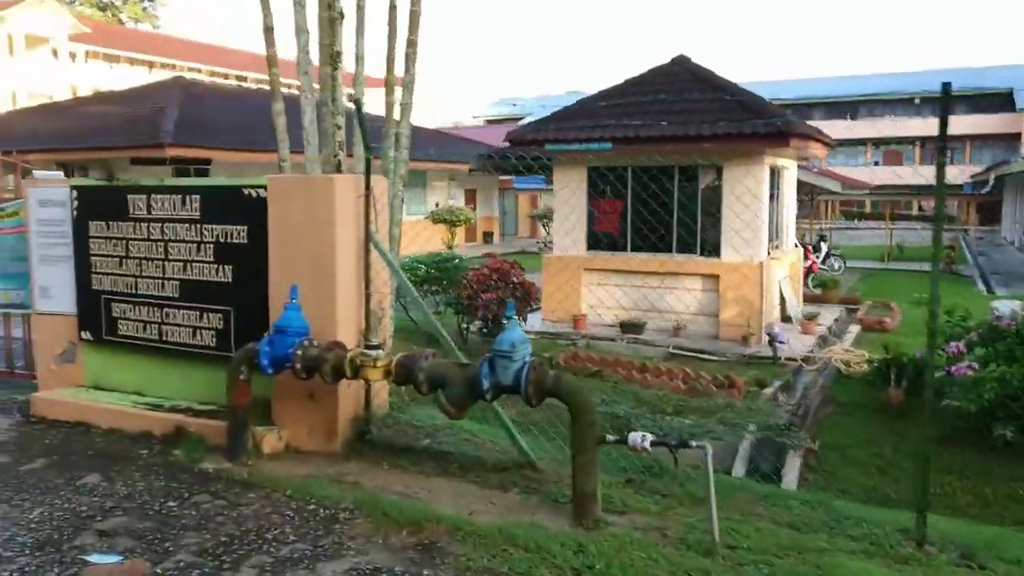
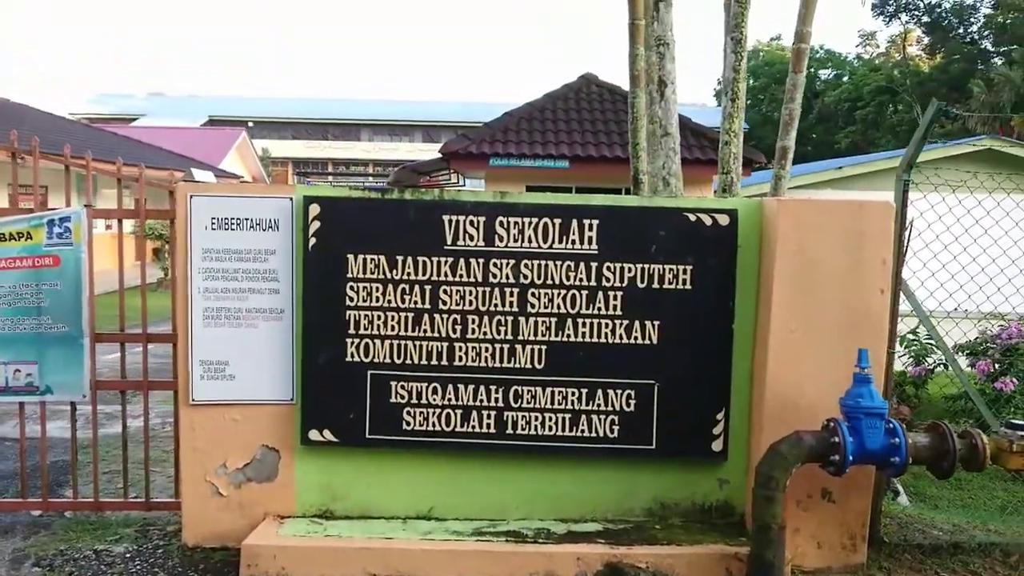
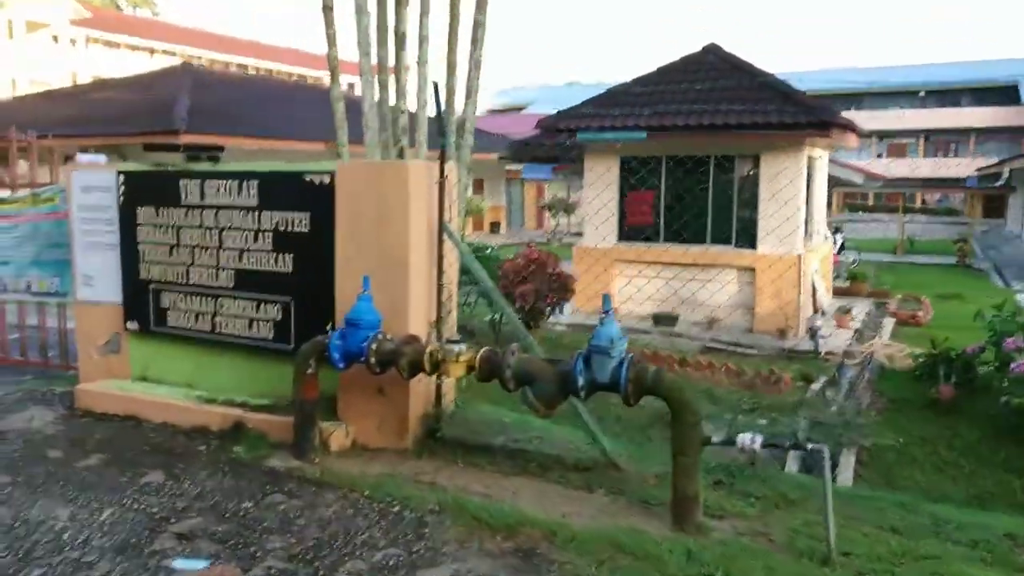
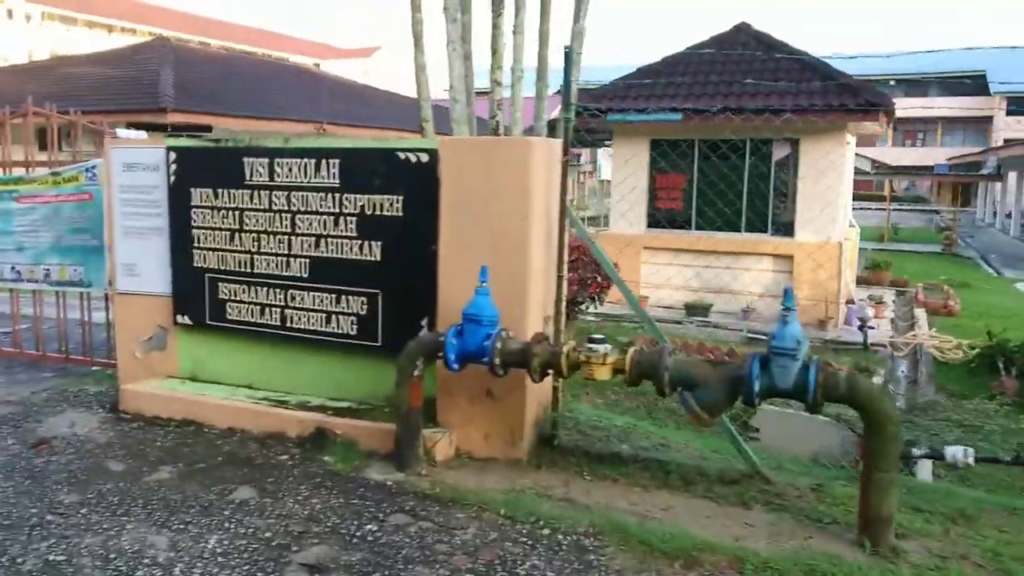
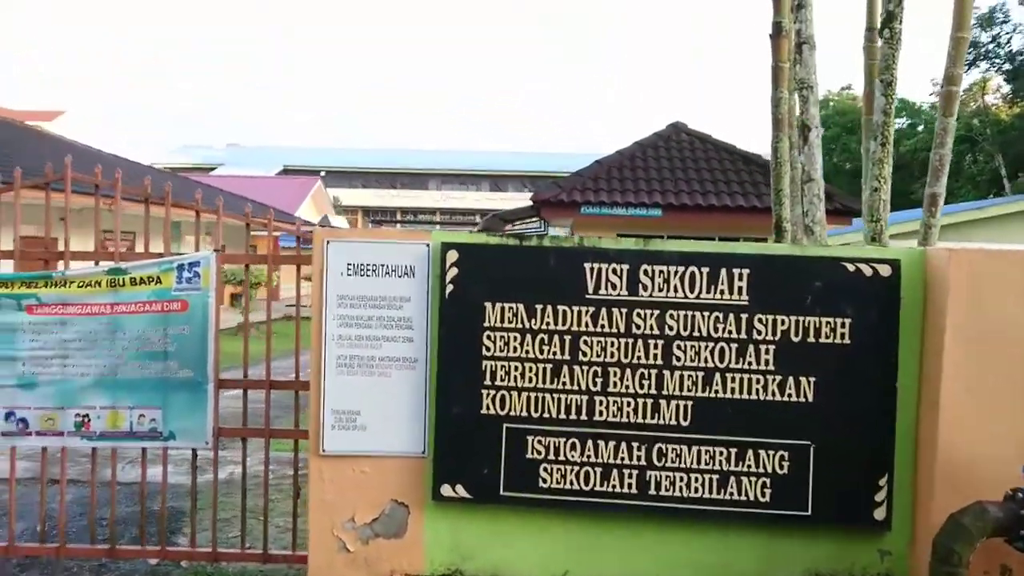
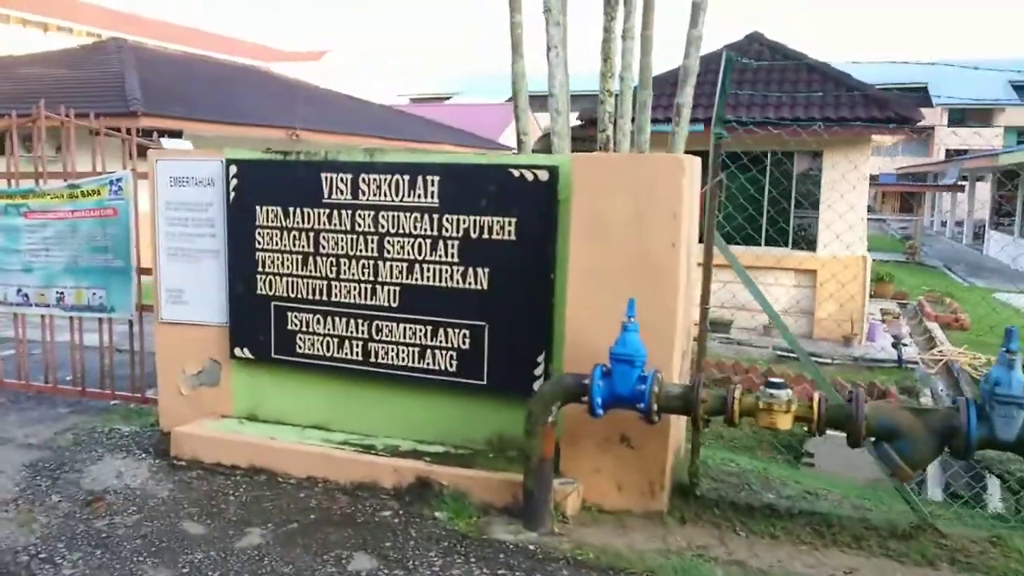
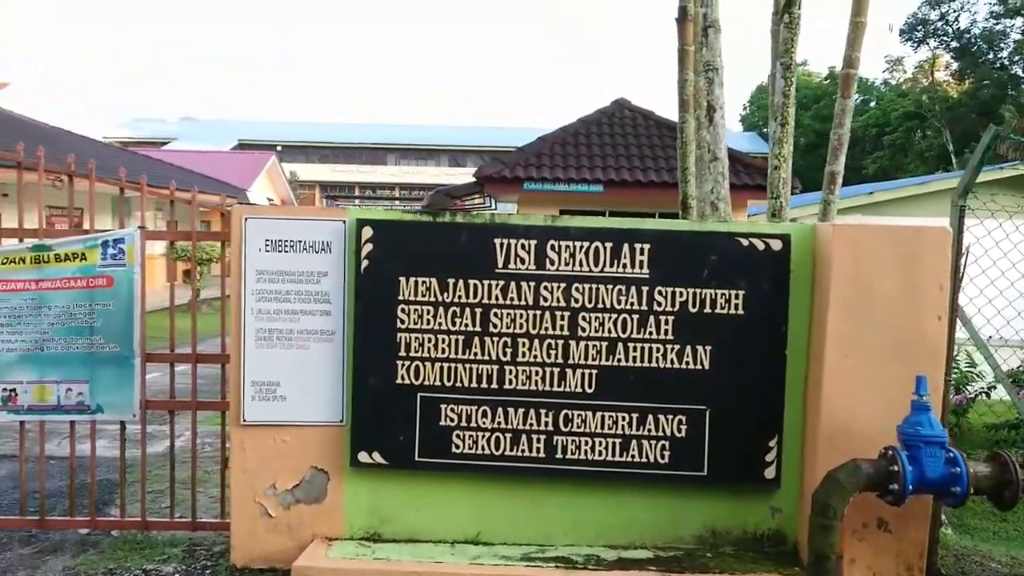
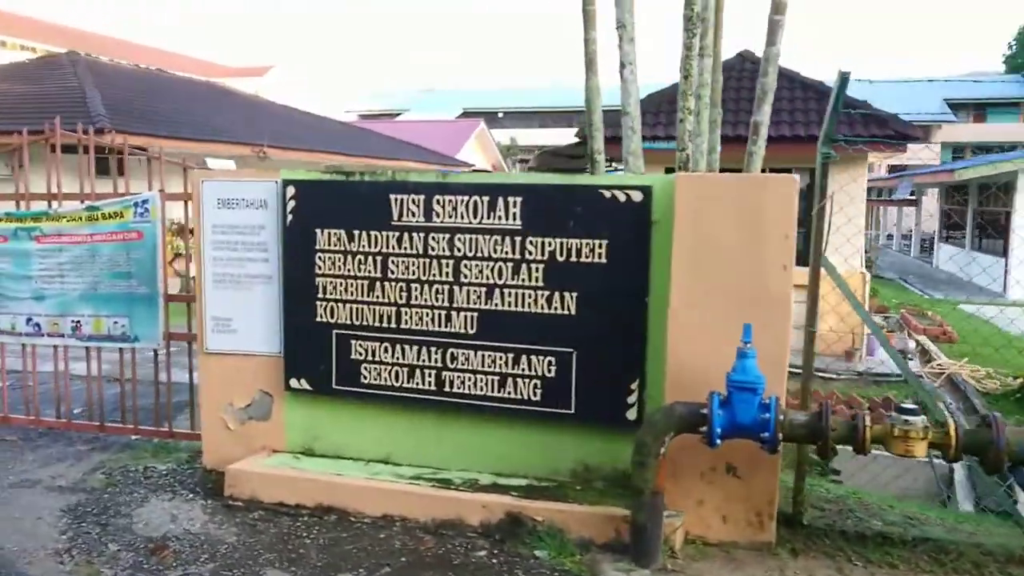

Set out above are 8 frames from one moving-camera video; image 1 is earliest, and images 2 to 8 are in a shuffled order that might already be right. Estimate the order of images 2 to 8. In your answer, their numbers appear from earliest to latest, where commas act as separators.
3, 4, 6, 8, 2, 7, 5
